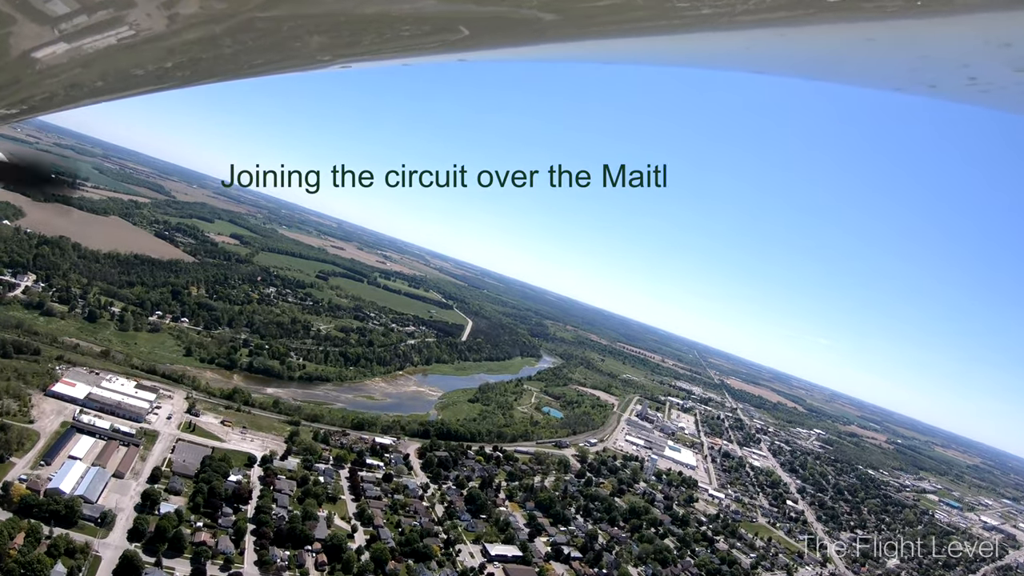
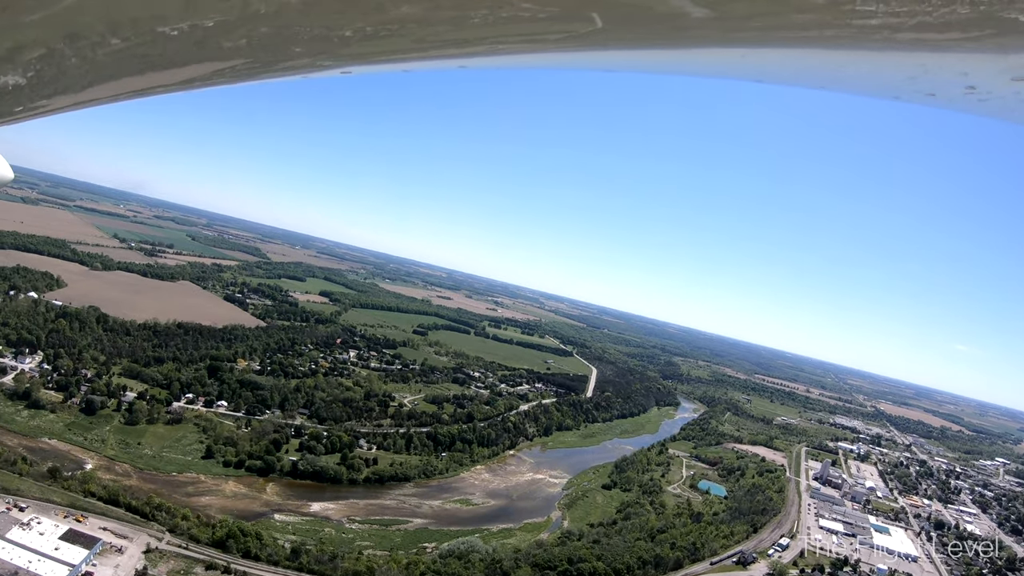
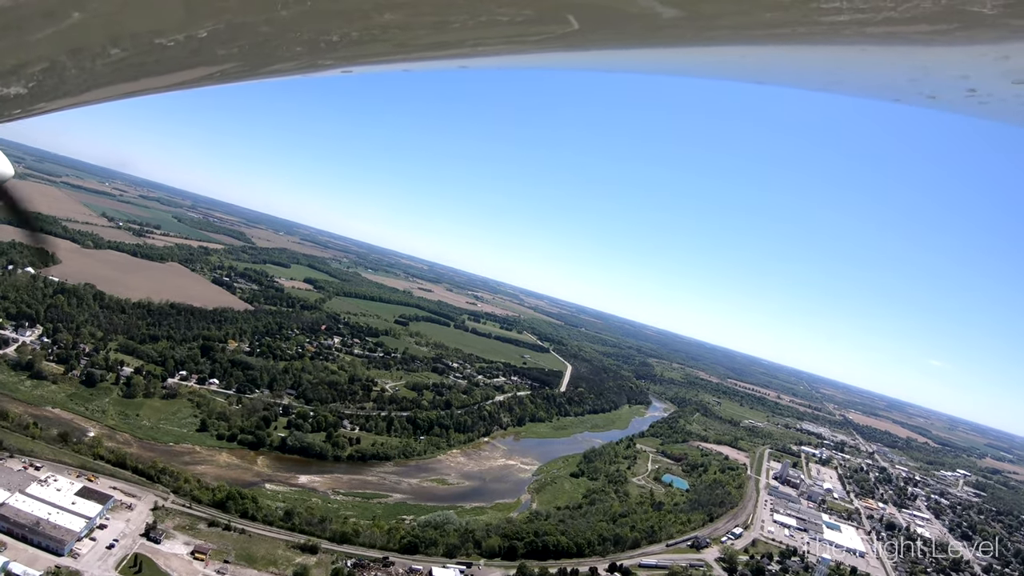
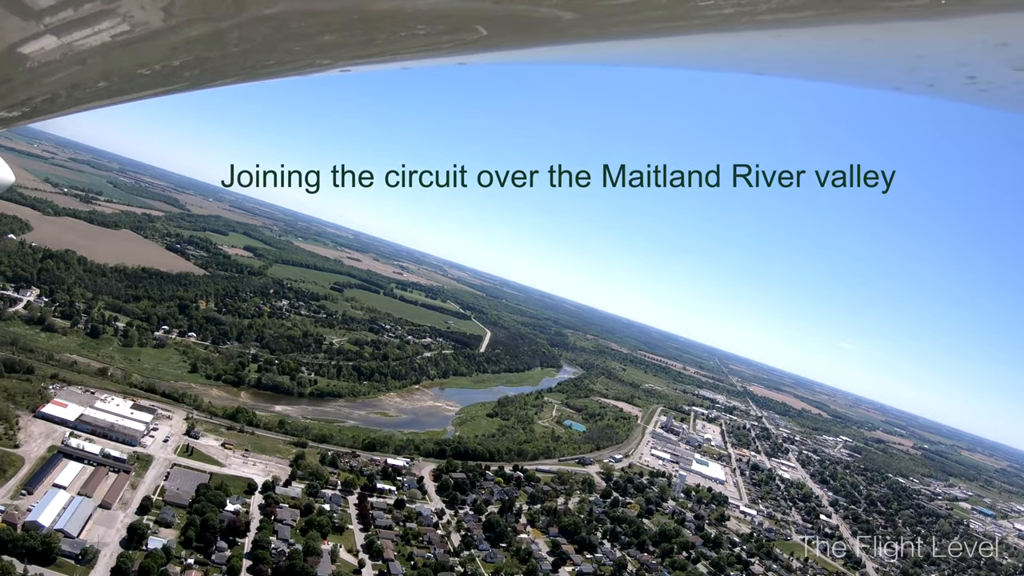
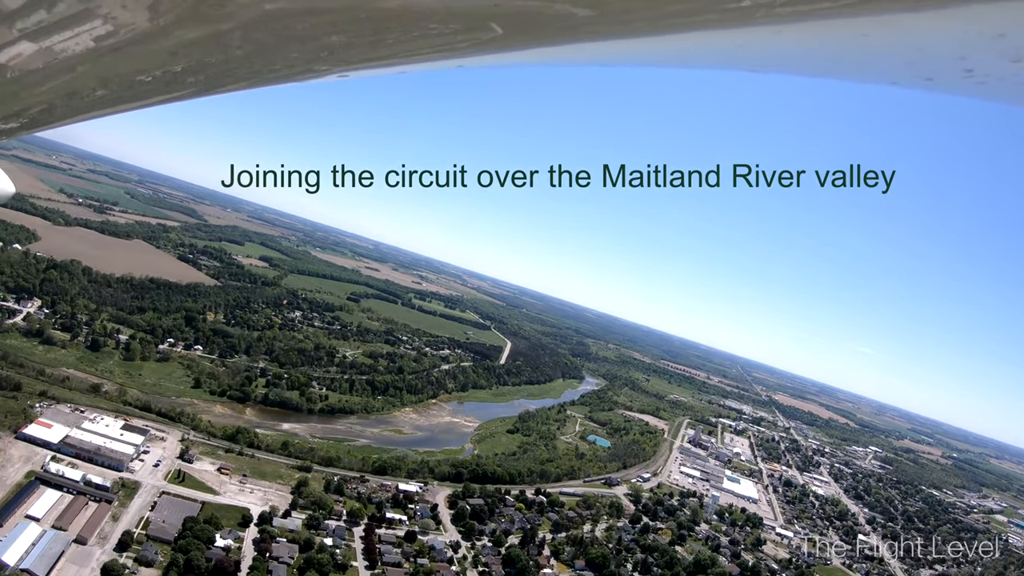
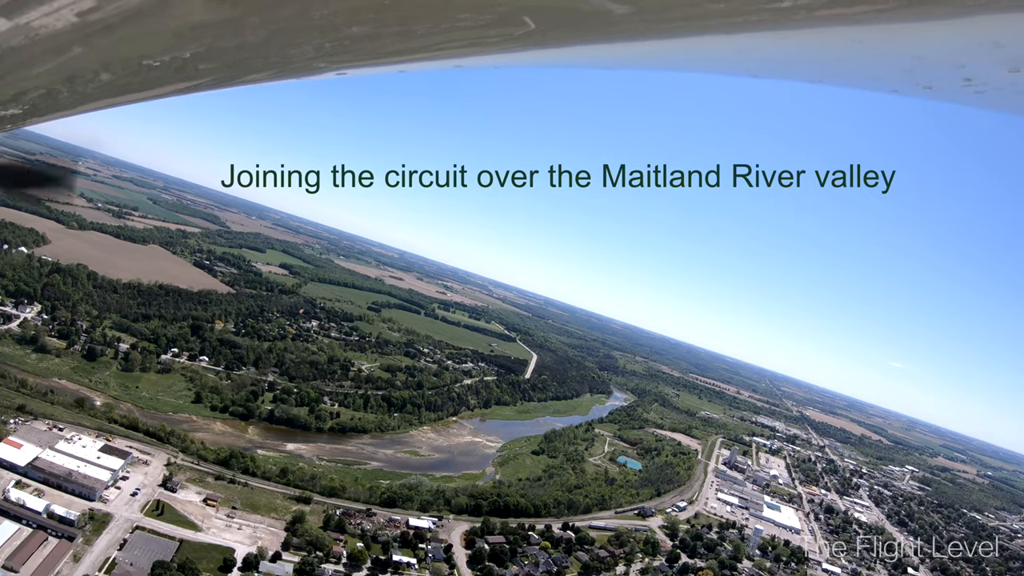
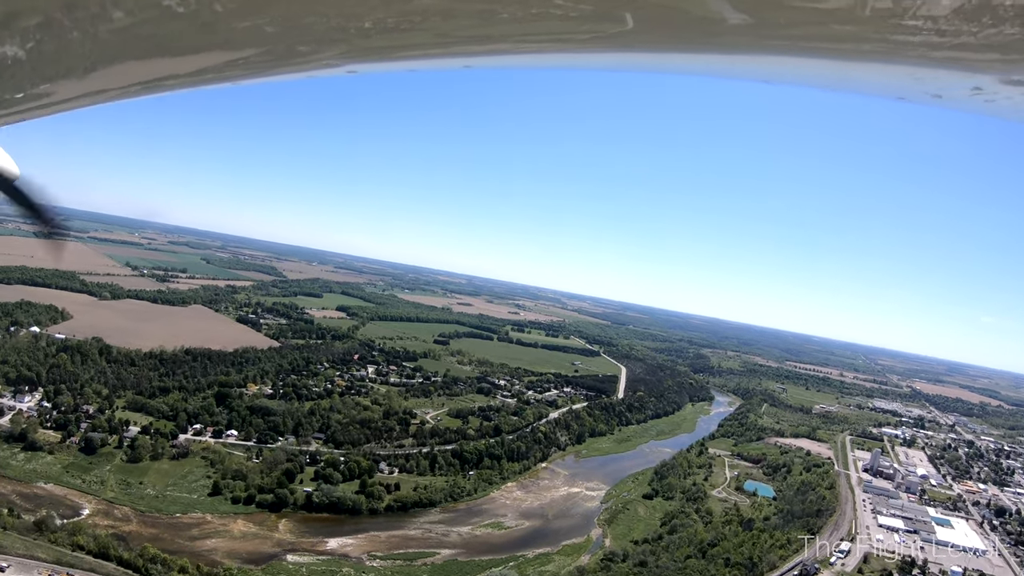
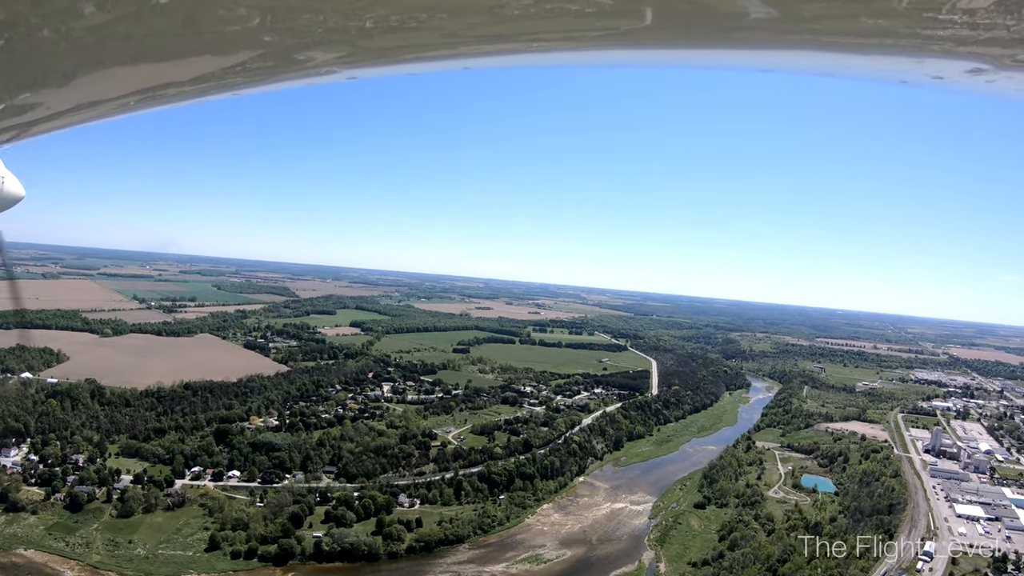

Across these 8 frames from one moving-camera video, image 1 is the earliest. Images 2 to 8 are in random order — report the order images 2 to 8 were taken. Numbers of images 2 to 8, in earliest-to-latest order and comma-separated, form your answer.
4, 5, 6, 3, 2, 7, 8
